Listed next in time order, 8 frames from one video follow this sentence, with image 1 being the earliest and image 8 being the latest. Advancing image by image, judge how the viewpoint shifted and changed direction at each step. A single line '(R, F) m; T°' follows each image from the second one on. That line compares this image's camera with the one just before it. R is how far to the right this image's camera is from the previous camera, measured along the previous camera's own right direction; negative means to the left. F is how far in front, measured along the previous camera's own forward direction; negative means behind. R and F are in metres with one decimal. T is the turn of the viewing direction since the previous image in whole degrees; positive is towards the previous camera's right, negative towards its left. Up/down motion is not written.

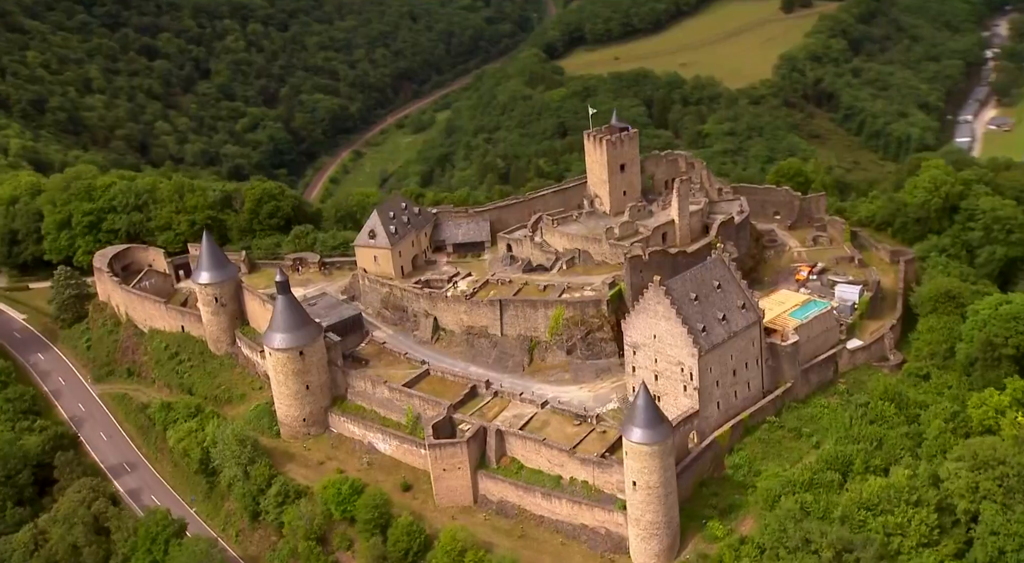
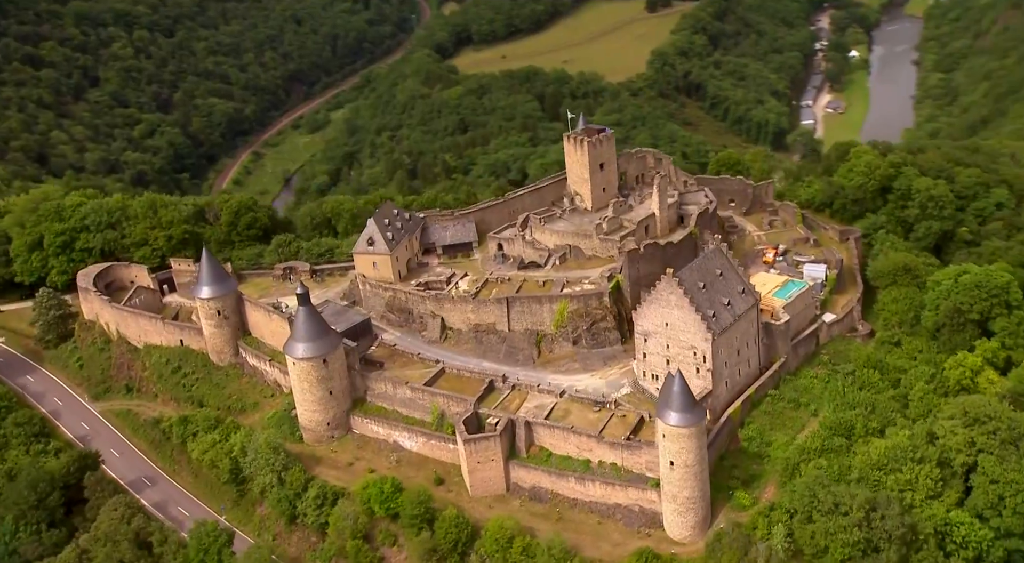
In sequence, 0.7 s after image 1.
(-5.1, -1.7) m; +7°
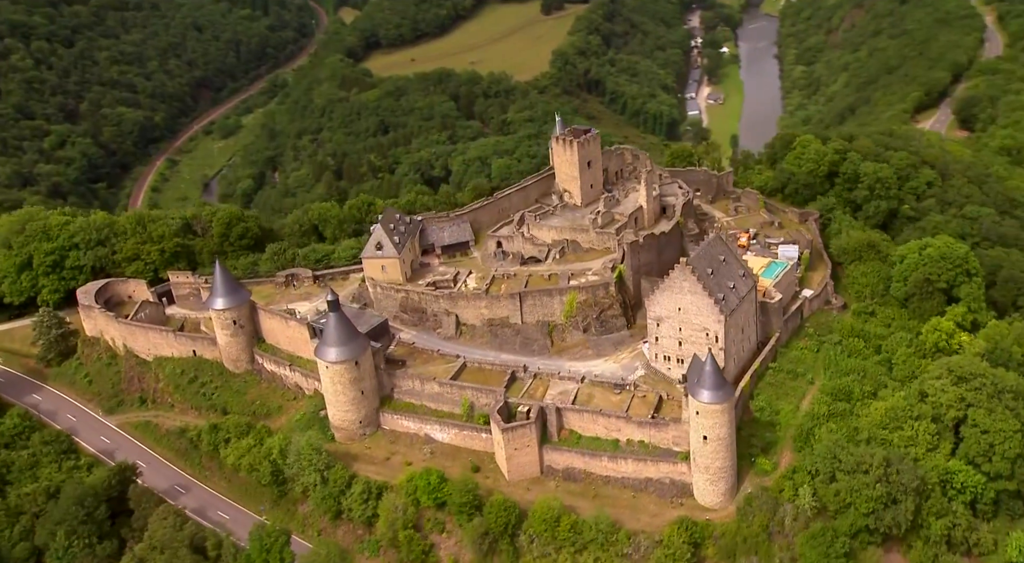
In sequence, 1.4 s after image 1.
(-4.7, -1.9) m; +6°
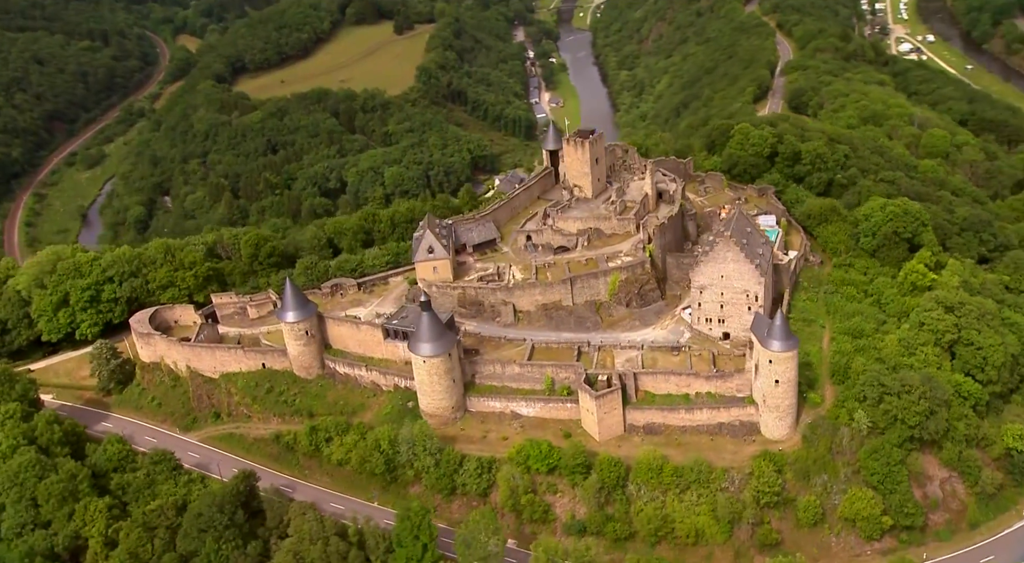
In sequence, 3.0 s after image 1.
(-9.7, -3.7) m; +9°
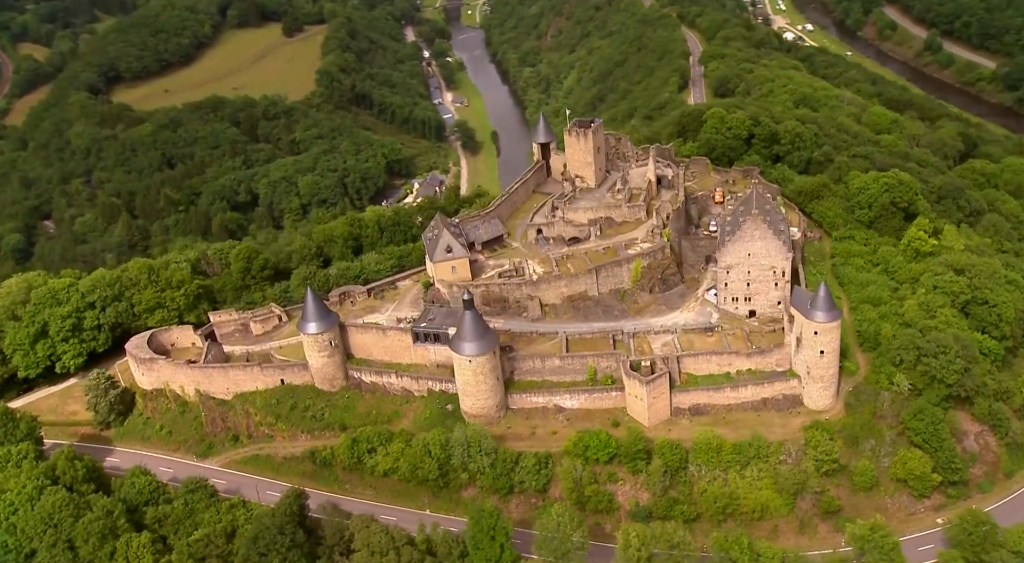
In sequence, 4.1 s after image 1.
(-6.0, +0.9) m; +6°
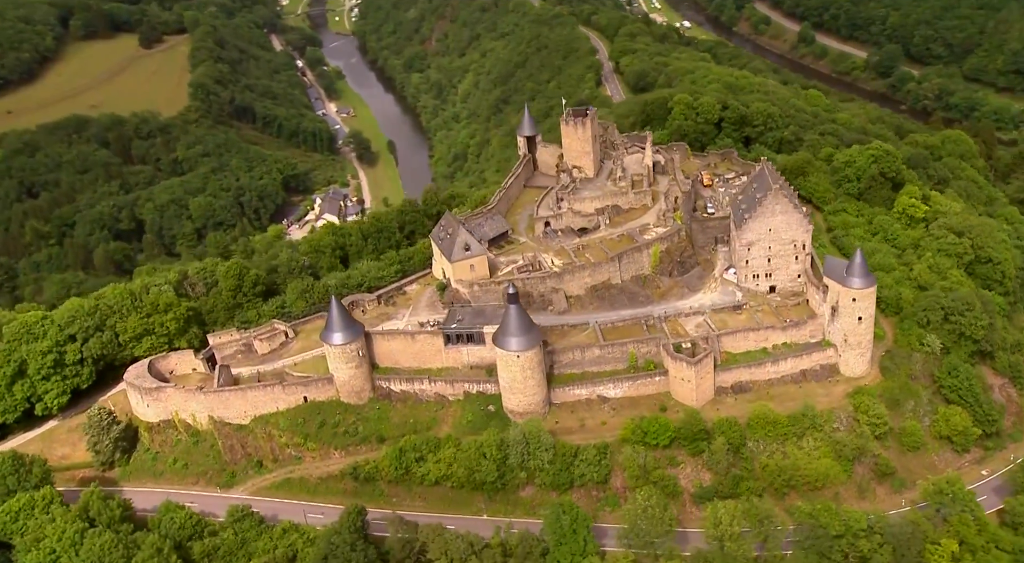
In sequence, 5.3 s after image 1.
(-6.2, +1.4) m; +6°
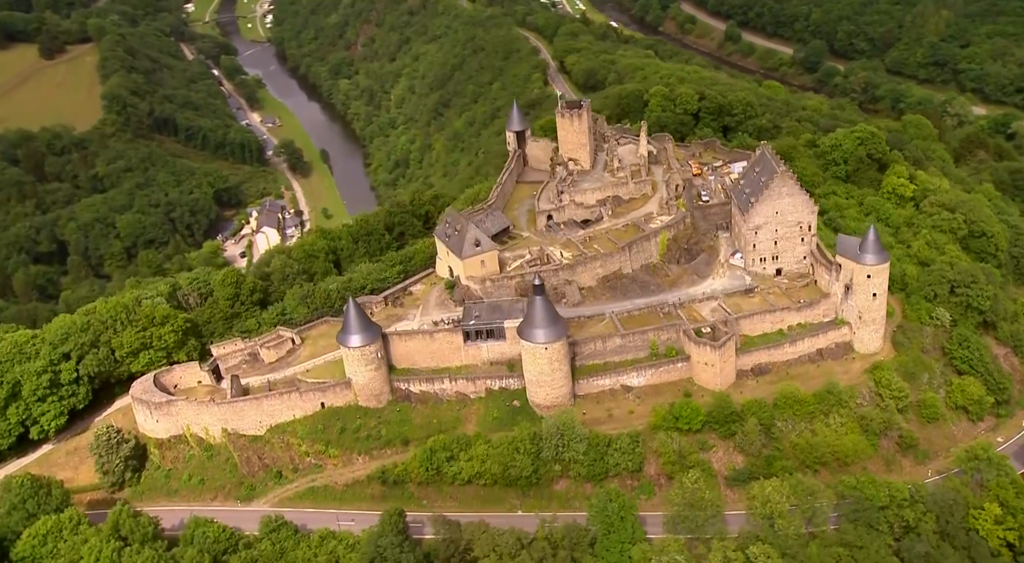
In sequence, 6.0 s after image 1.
(-3.7, +0.6) m; +4°
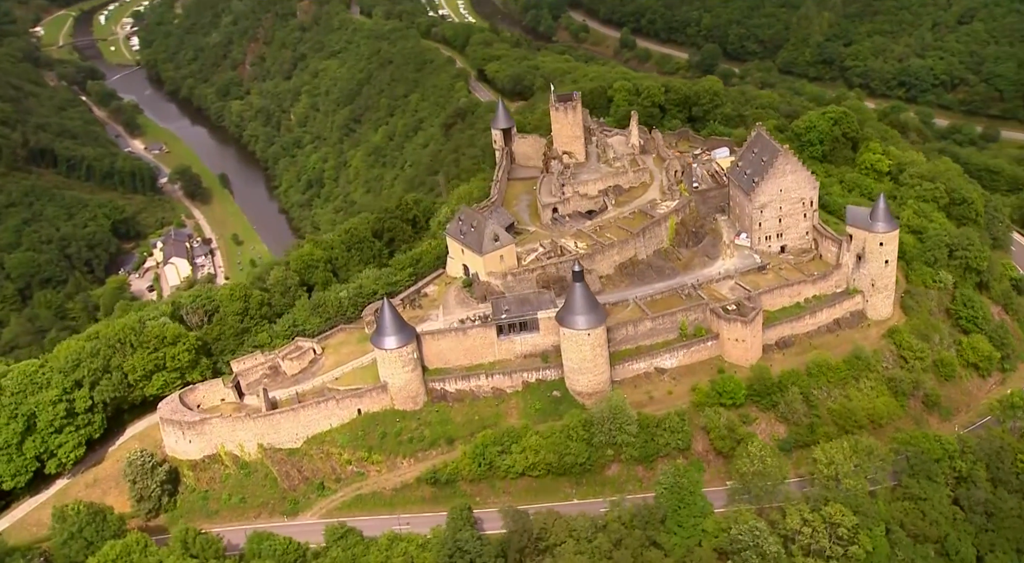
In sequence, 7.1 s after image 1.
(-5.7, +0.3) m; +6°
